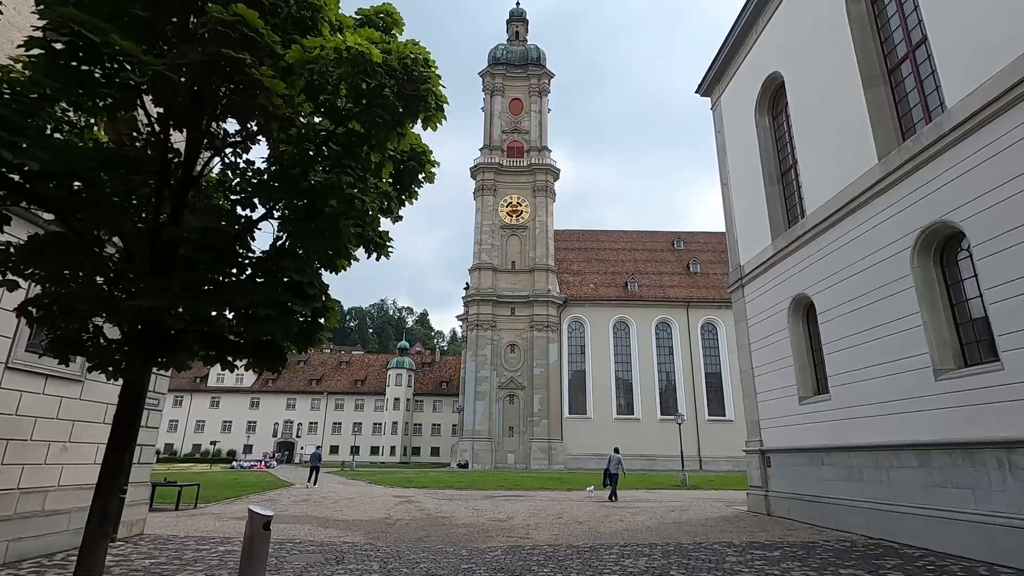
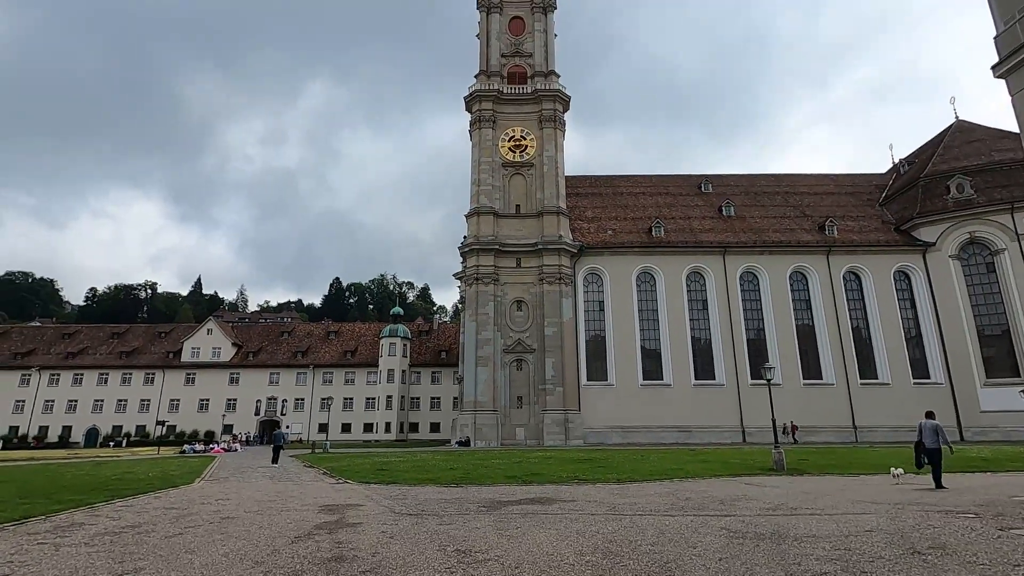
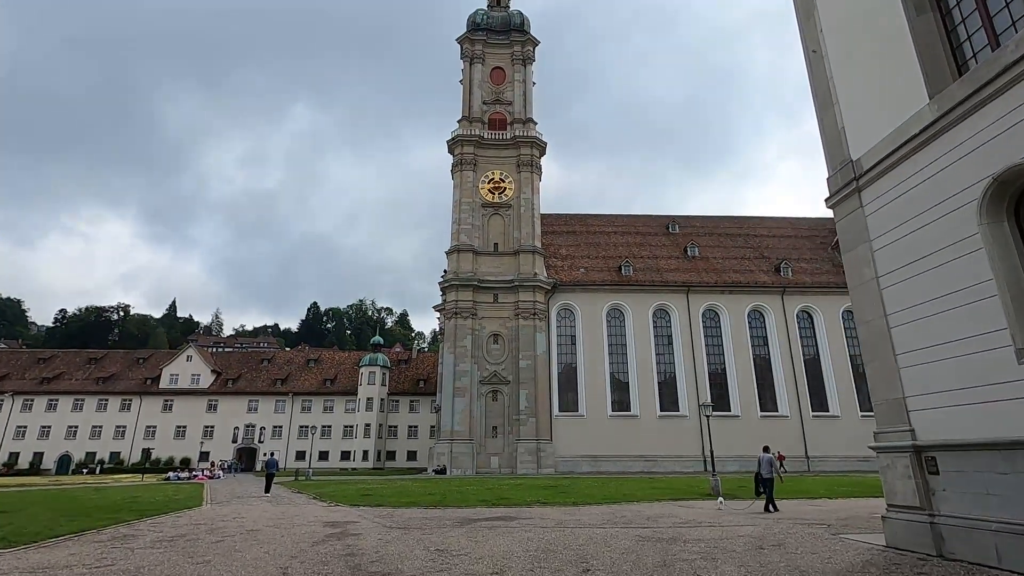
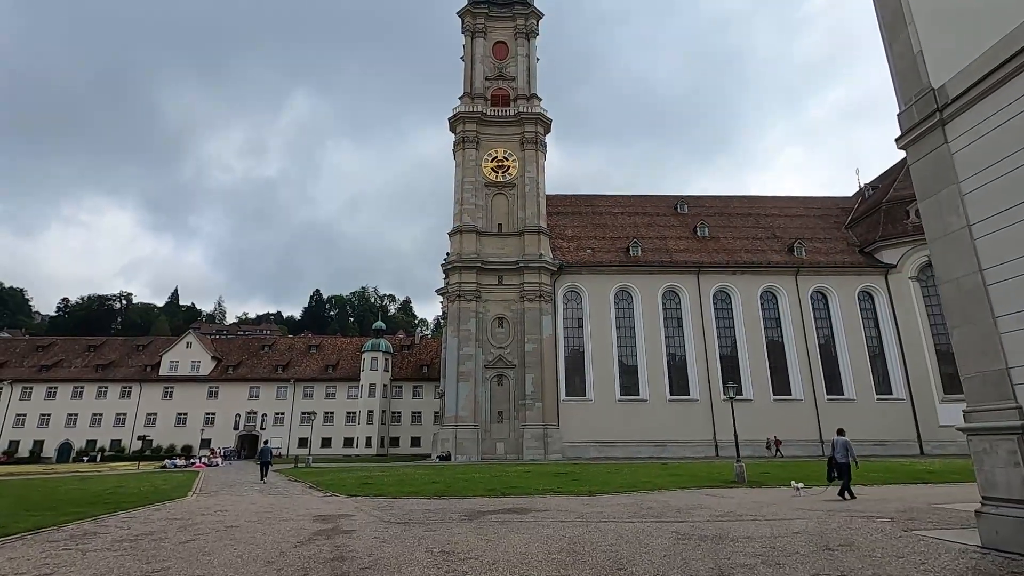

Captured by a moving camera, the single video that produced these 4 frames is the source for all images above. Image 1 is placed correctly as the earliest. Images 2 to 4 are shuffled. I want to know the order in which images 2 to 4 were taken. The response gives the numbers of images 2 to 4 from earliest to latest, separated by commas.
3, 4, 2
